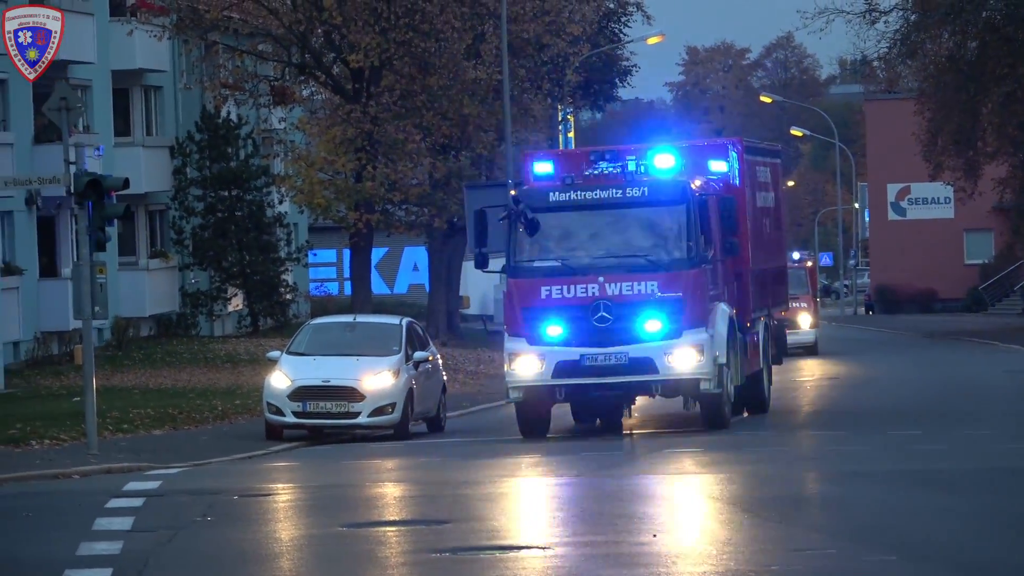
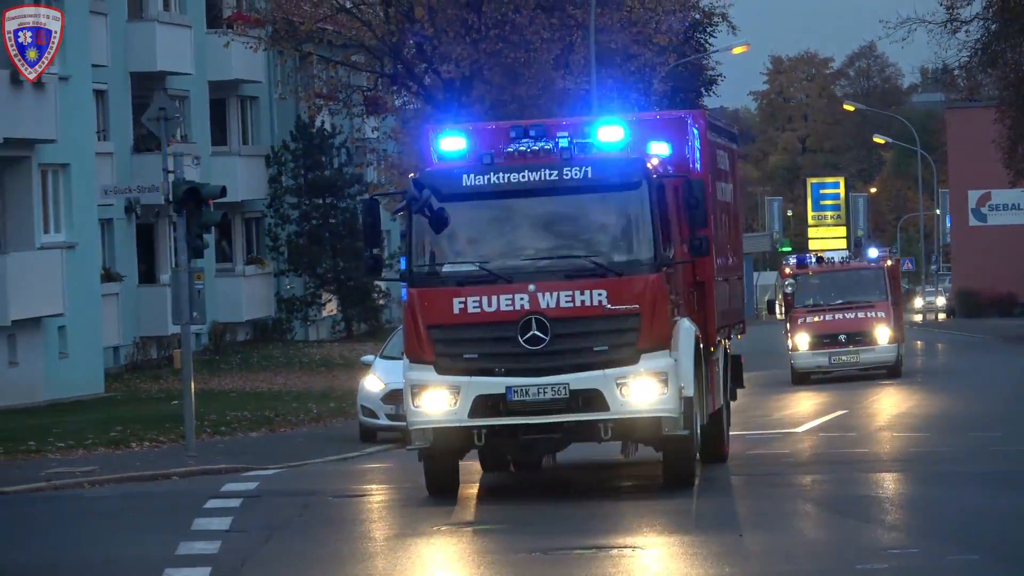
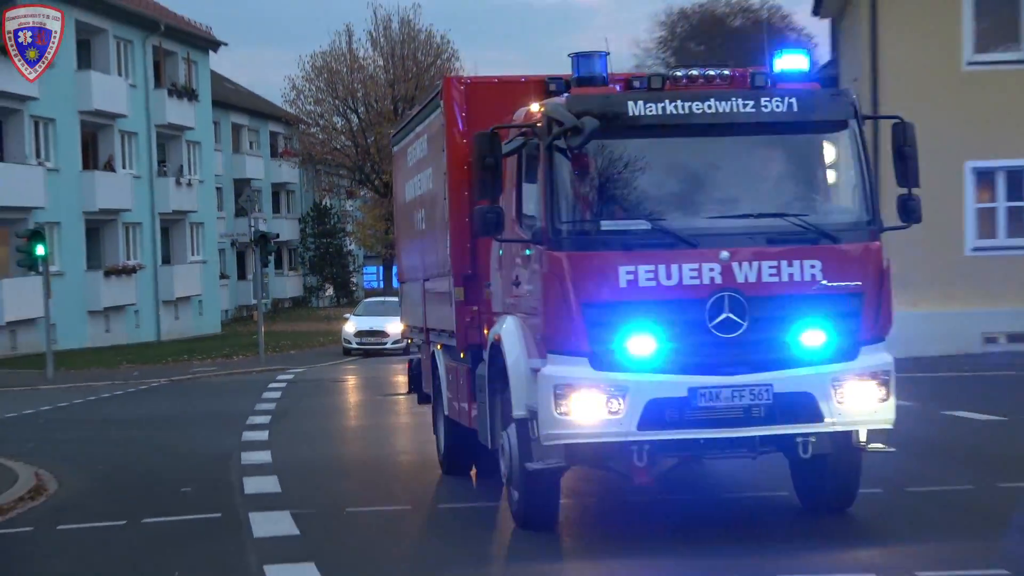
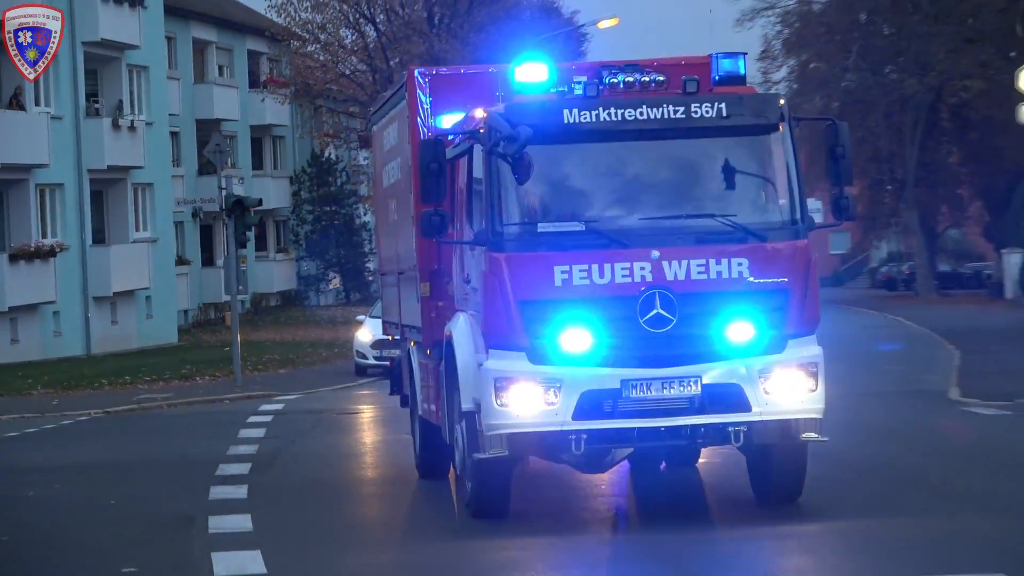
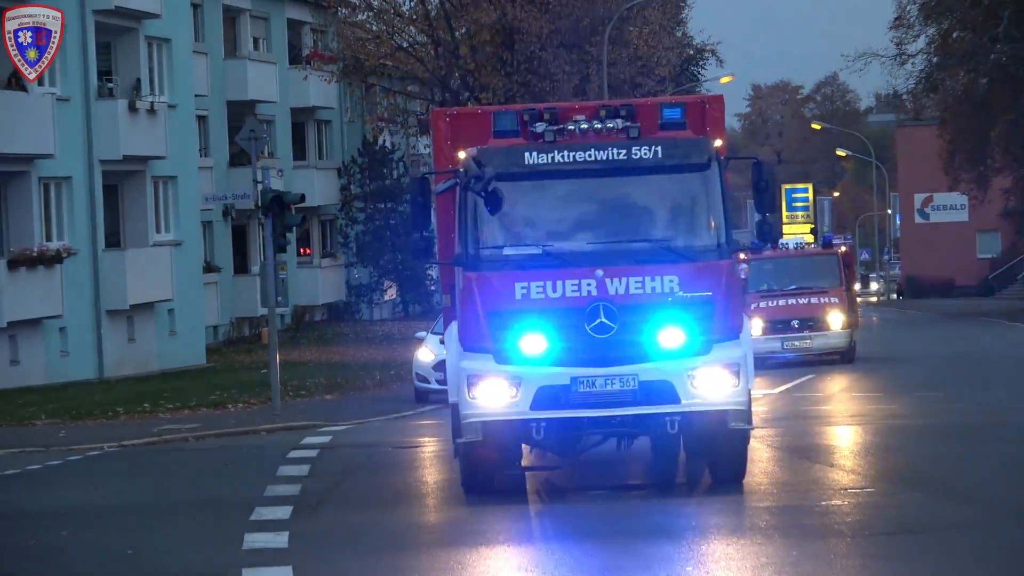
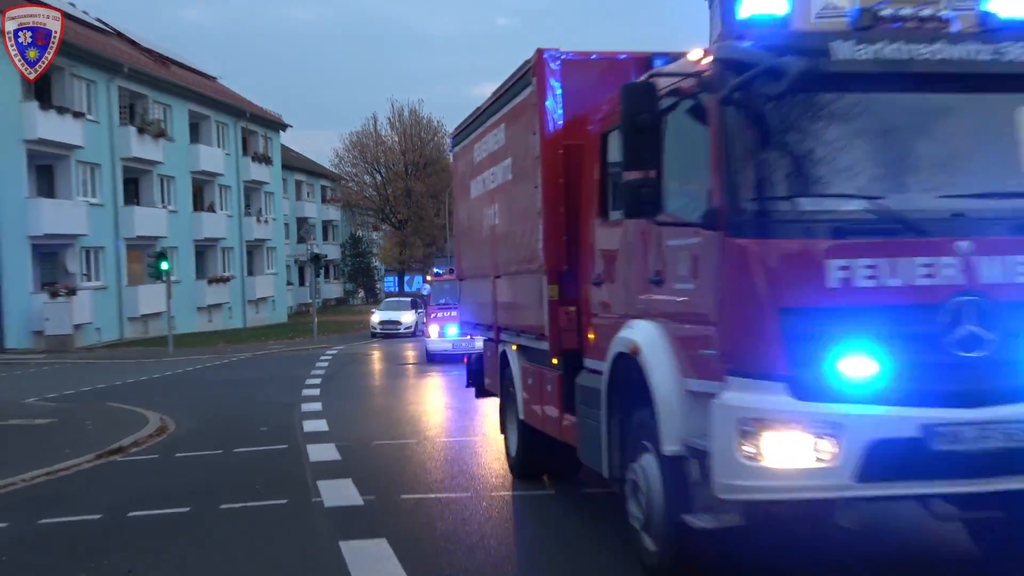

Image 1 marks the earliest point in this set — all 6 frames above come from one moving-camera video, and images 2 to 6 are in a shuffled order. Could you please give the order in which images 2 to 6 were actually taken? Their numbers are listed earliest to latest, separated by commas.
2, 5, 4, 3, 6
